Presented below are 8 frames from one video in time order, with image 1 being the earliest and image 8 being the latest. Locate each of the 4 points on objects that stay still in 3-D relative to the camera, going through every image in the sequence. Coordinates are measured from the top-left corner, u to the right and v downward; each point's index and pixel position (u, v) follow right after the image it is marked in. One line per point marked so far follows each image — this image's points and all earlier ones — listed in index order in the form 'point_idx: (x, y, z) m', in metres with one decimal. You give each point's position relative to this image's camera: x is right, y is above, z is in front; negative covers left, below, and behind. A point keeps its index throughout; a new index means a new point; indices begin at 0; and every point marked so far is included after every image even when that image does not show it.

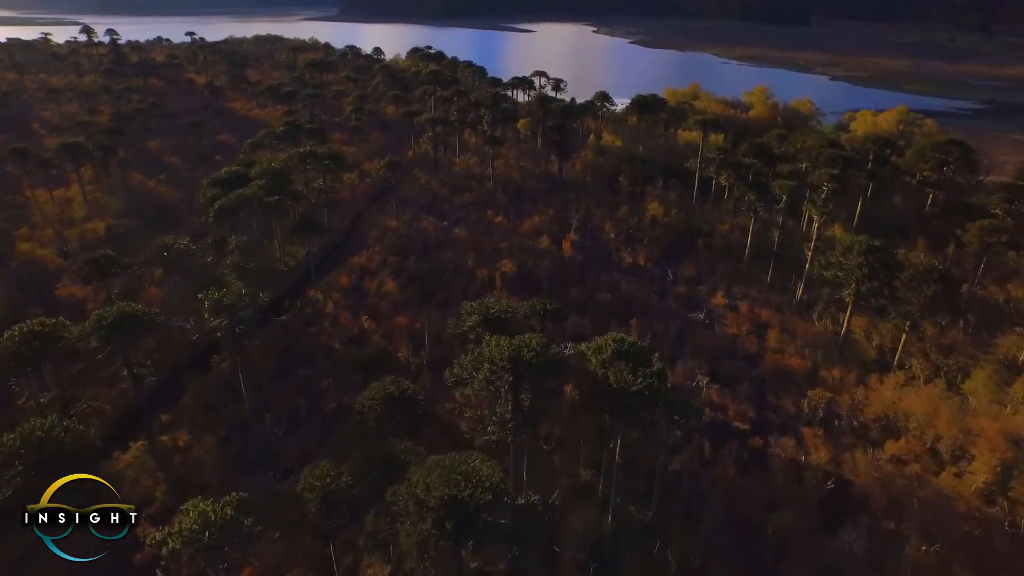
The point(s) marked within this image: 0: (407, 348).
0: (-2.3, -1.3, +14.2) m
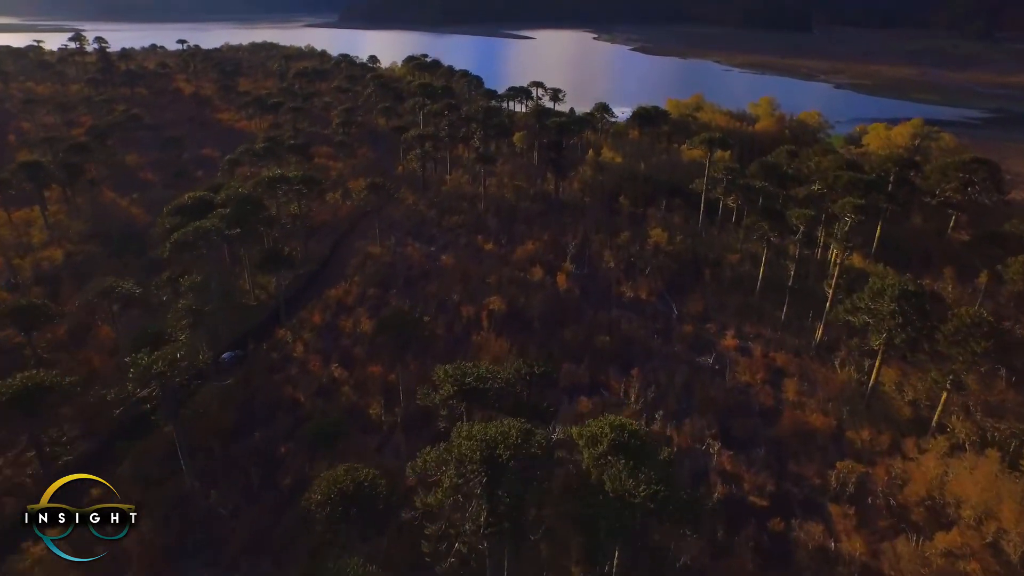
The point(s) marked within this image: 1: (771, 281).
0: (-2.5, -2.2, +12.6) m
1: (+6.6, +0.2, +16.9) m
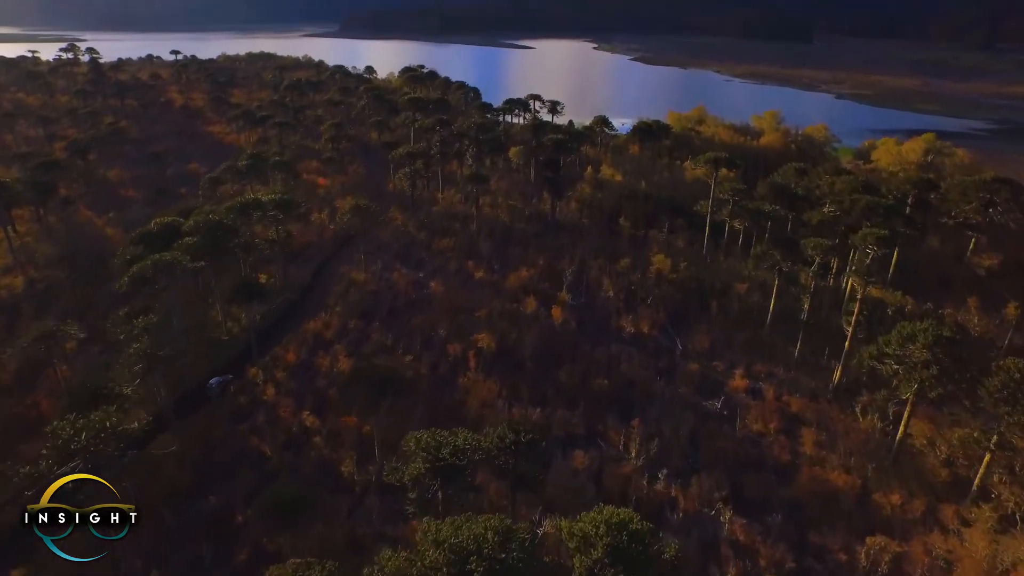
0: (-2.7, -3.0, +11.4) m
1: (+6.4, -0.6, +15.7) m
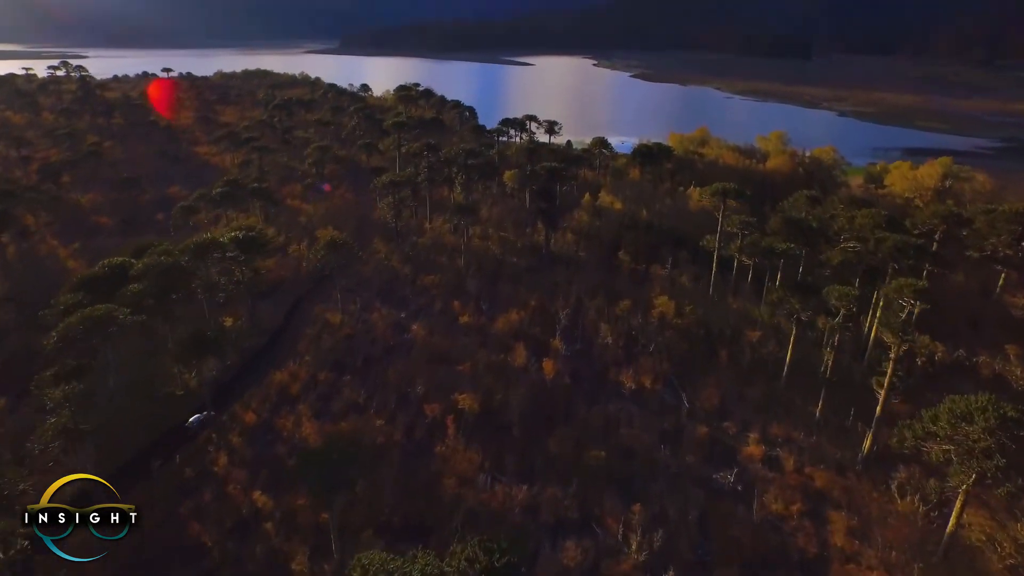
0: (-3.0, -3.9, +9.8) m
1: (+6.2, -1.7, +14.1) m
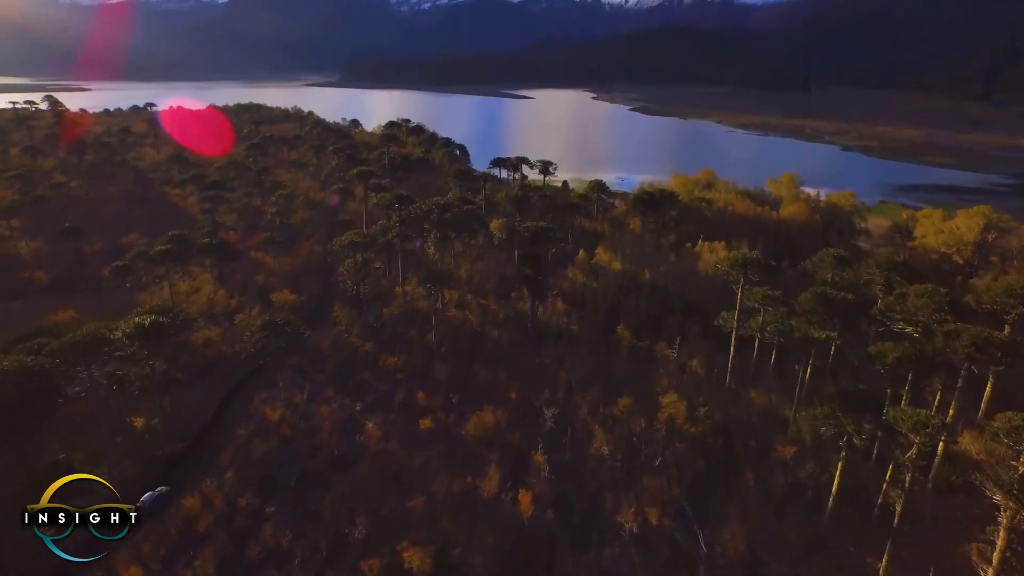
0: (-3.5, -5.5, +6.6) m
1: (+5.6, -3.4, +11.0) m
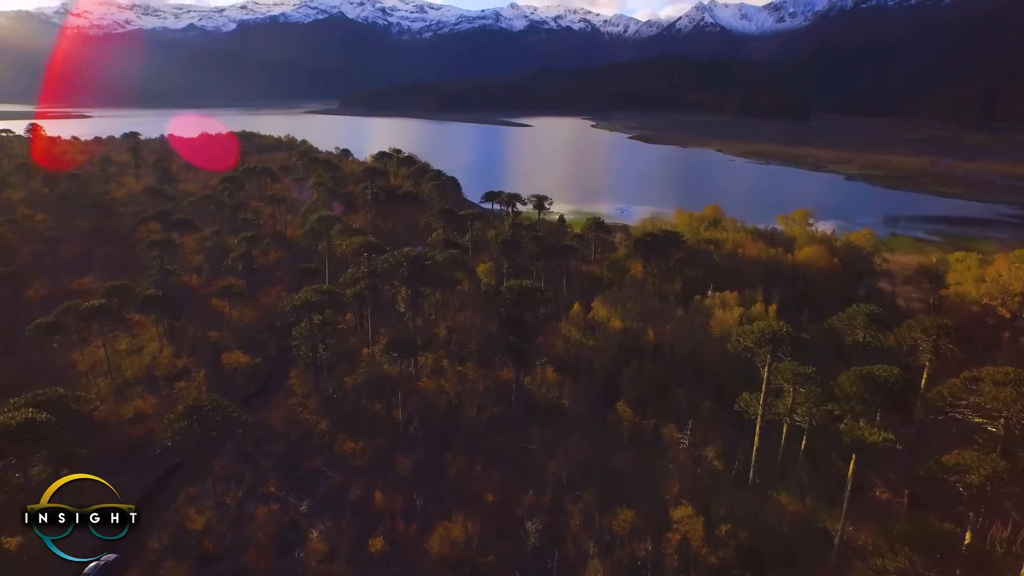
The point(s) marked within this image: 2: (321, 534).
0: (-4.0, -6.6, +3.9) m
1: (+5.2, -4.7, +8.4) m
2: (-3.3, -4.1, +11.3) m
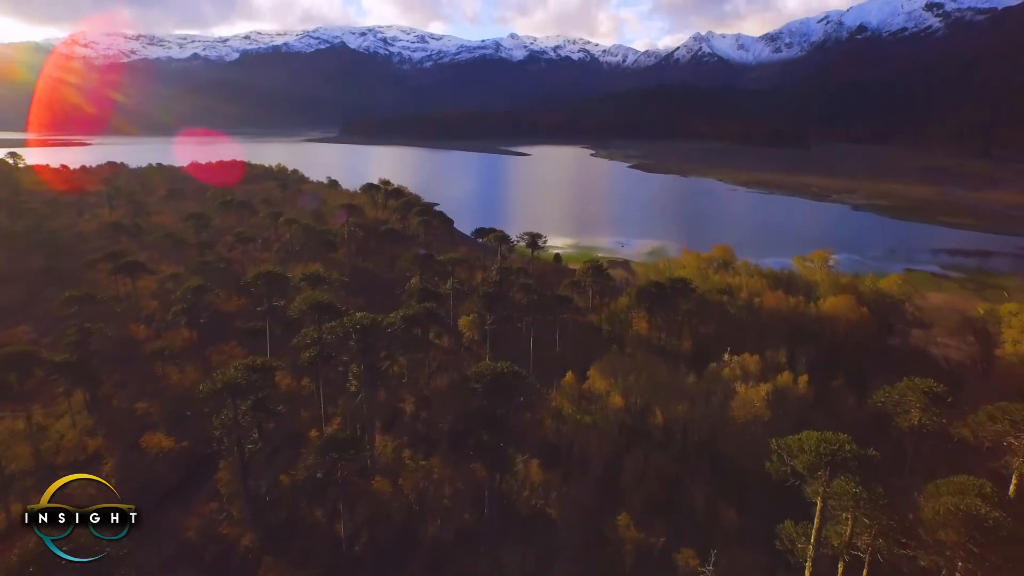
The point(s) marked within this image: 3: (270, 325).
0: (-4.4, -7.5, +0.7) m
1: (+4.8, -5.8, +5.2) m
2: (-3.8, -5.4, +8.2) m
3: (-7.1, -1.1, +19.2) m
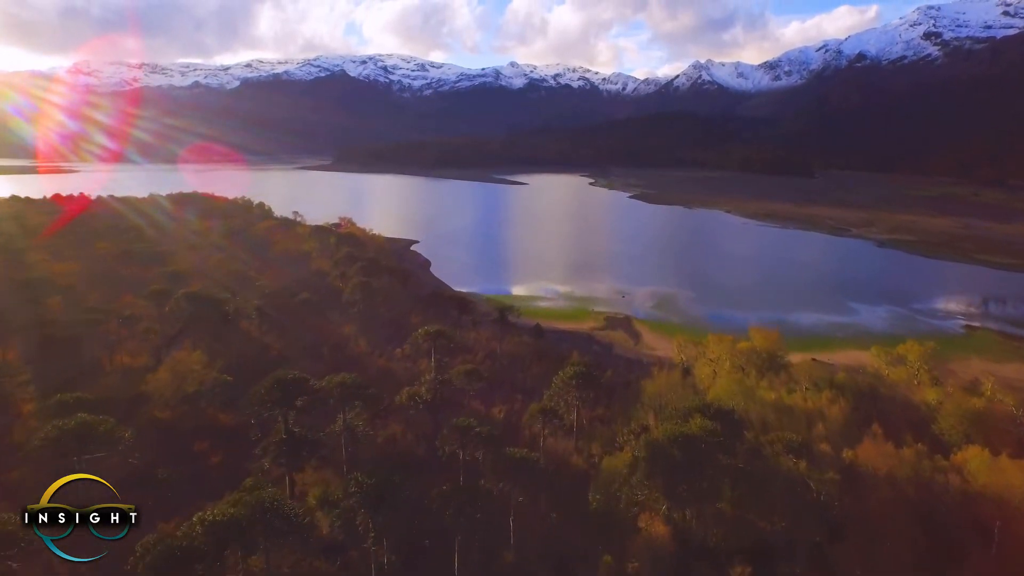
0: (-5.9, -9.5, -8.3) m
1: (+3.3, -8.0, -3.7) m
2: (-5.2, -7.7, -0.7) m
3: (-8.5, -3.9, +10.4) m
